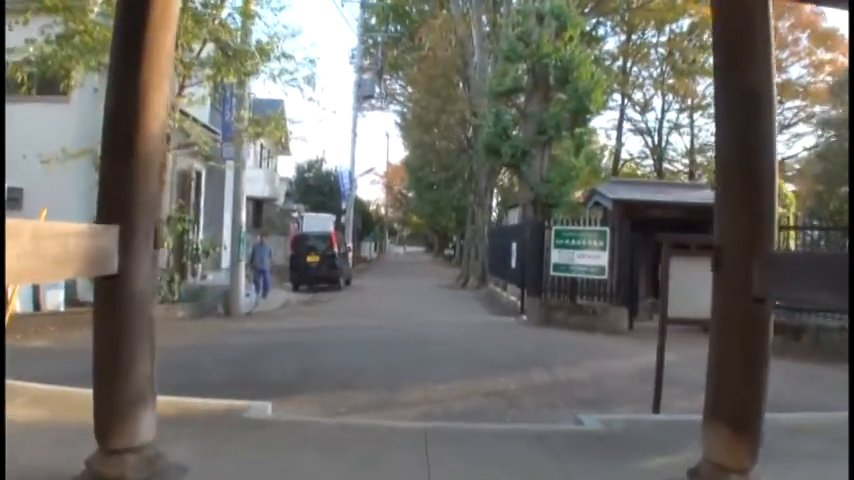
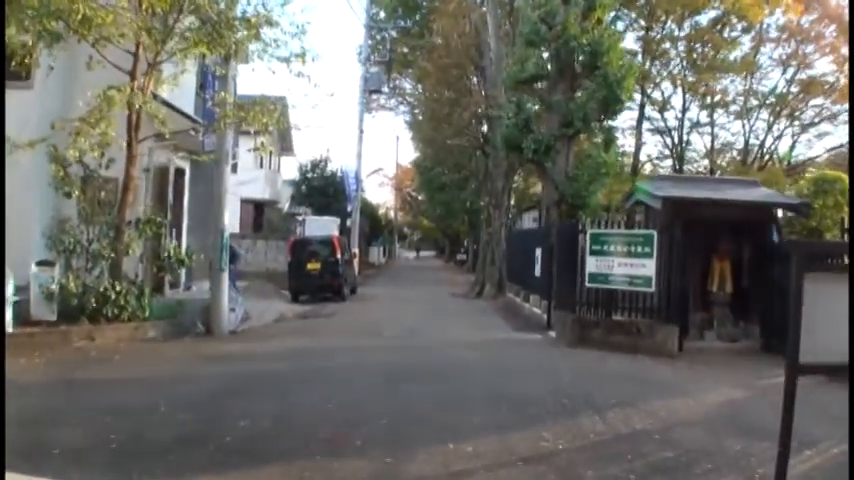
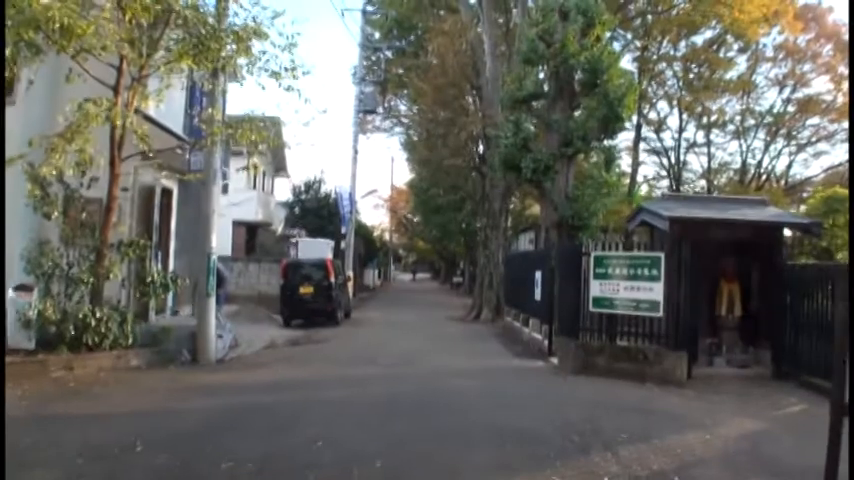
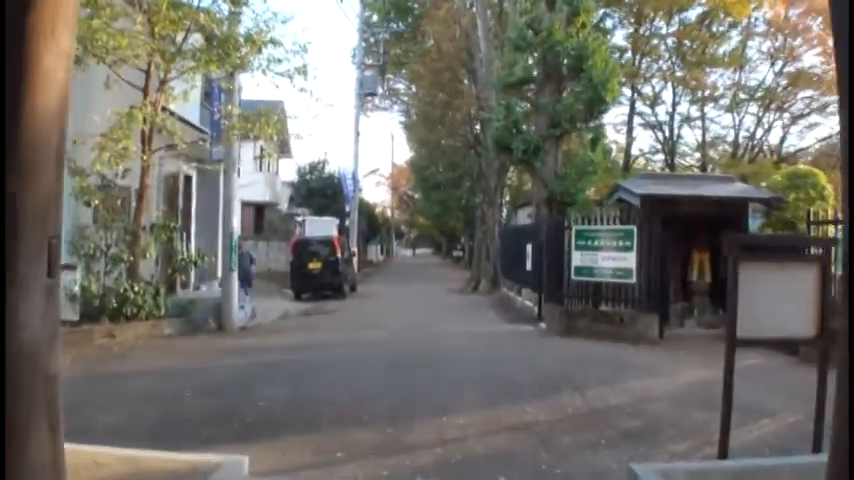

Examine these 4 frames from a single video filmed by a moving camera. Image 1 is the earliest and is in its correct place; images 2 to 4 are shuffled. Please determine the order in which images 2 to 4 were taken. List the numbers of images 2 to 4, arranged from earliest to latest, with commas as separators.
4, 2, 3
